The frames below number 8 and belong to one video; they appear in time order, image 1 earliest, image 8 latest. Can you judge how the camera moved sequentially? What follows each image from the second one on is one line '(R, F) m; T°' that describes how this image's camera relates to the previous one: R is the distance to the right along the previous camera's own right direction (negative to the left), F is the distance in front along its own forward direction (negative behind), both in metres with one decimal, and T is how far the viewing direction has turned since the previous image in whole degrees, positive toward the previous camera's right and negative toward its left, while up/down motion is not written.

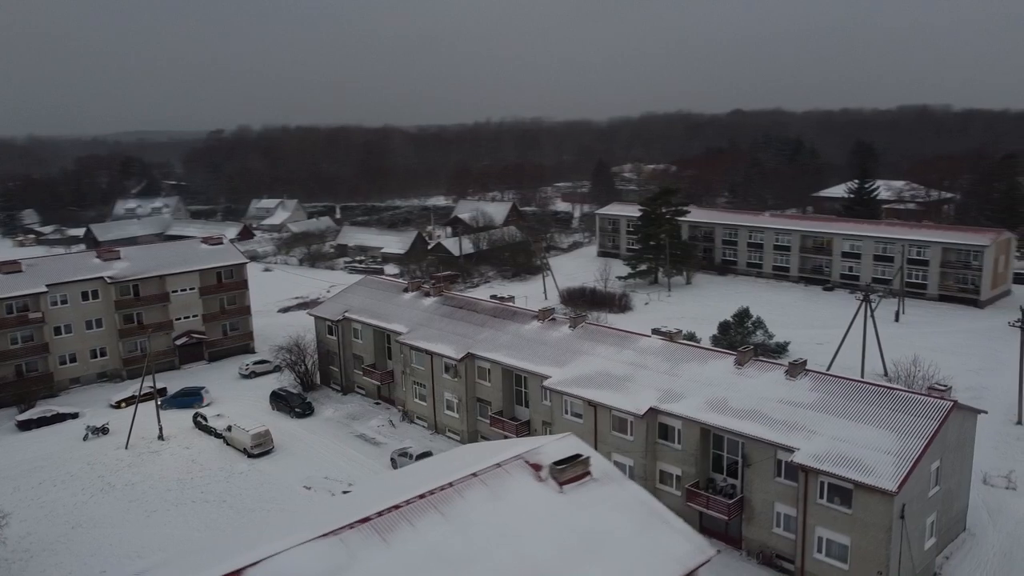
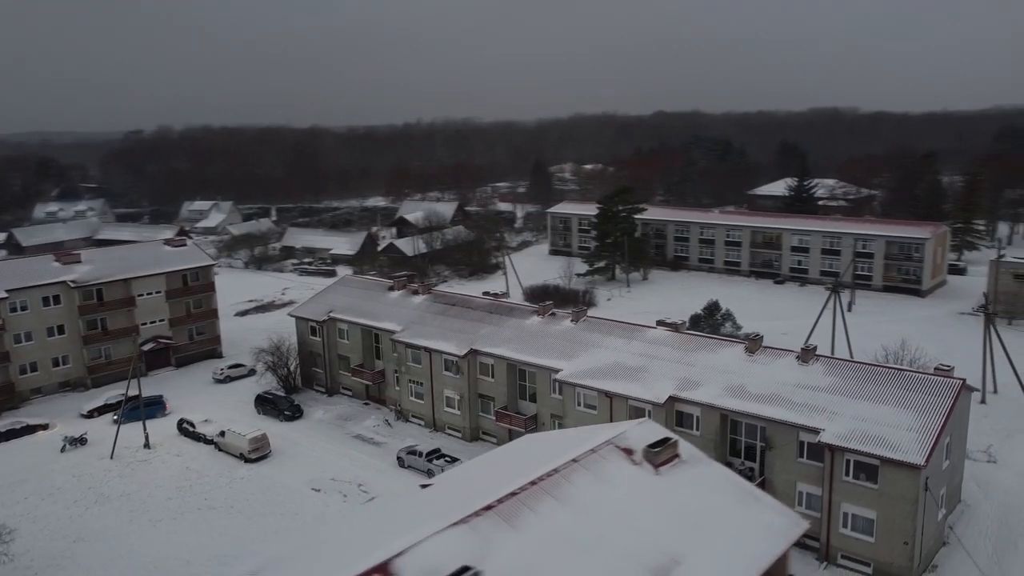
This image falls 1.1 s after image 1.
(-2.7, -0.1) m; +6°
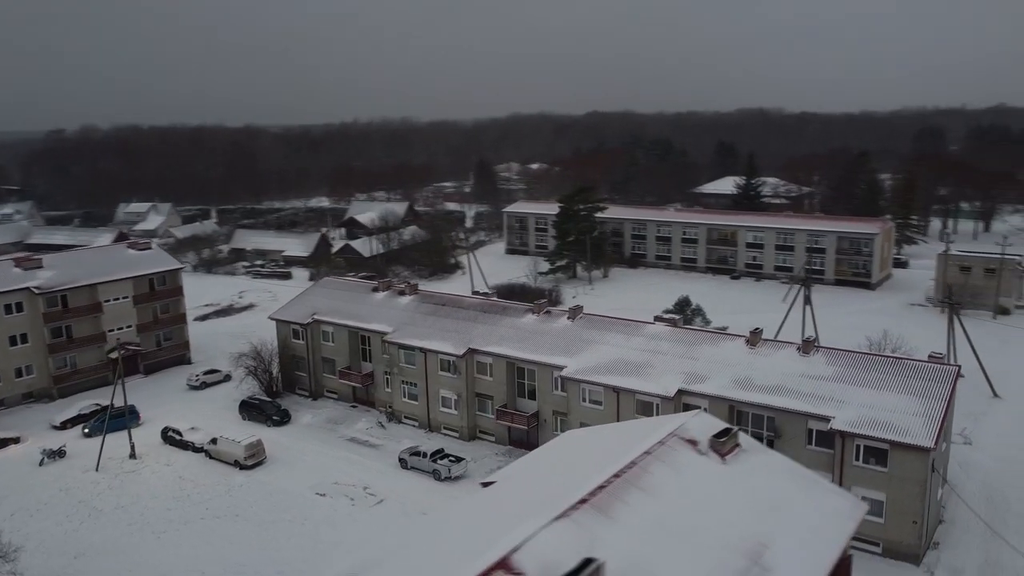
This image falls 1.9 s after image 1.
(-2.2, -0.1) m; +5°
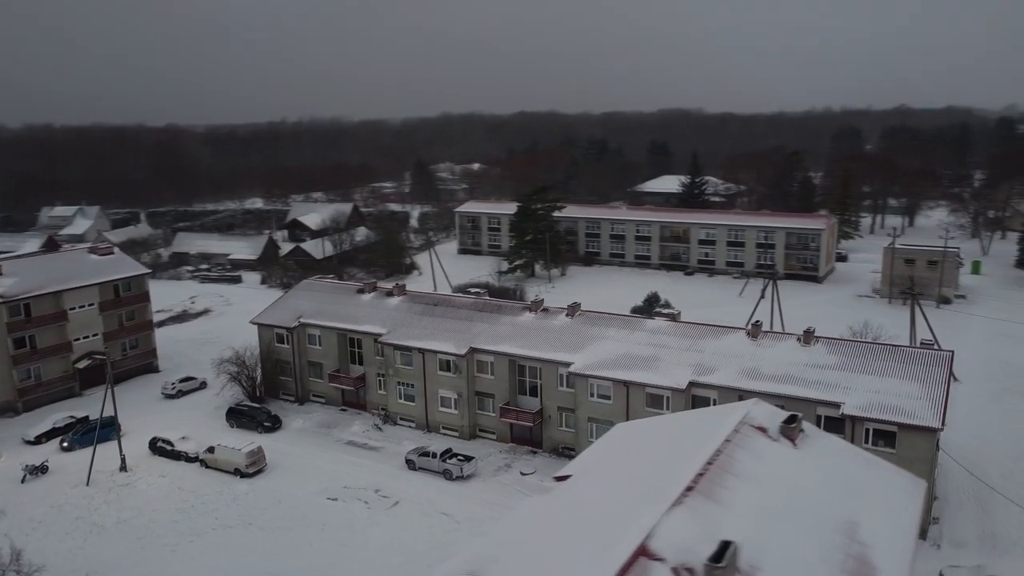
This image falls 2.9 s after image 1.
(-2.6, -0.1) m; +6°
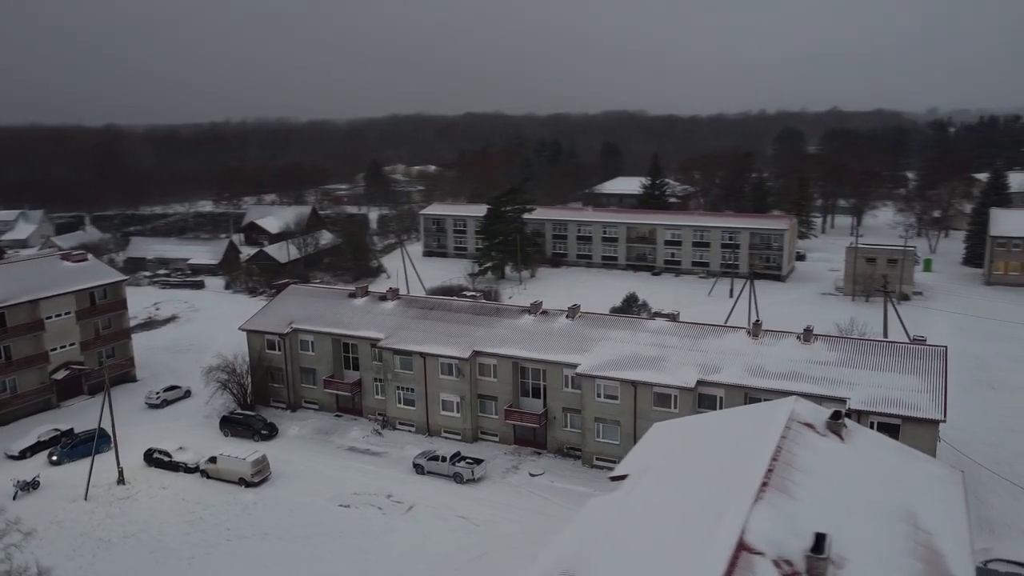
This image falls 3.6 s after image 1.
(-2.0, -0.2) m; +4°
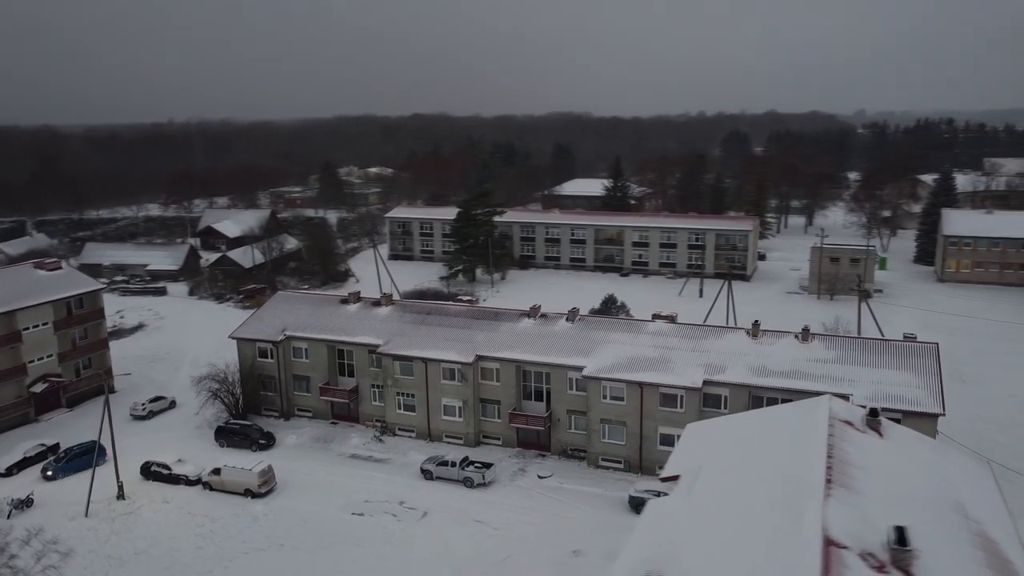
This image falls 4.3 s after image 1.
(-2.0, -0.1) m; +4°
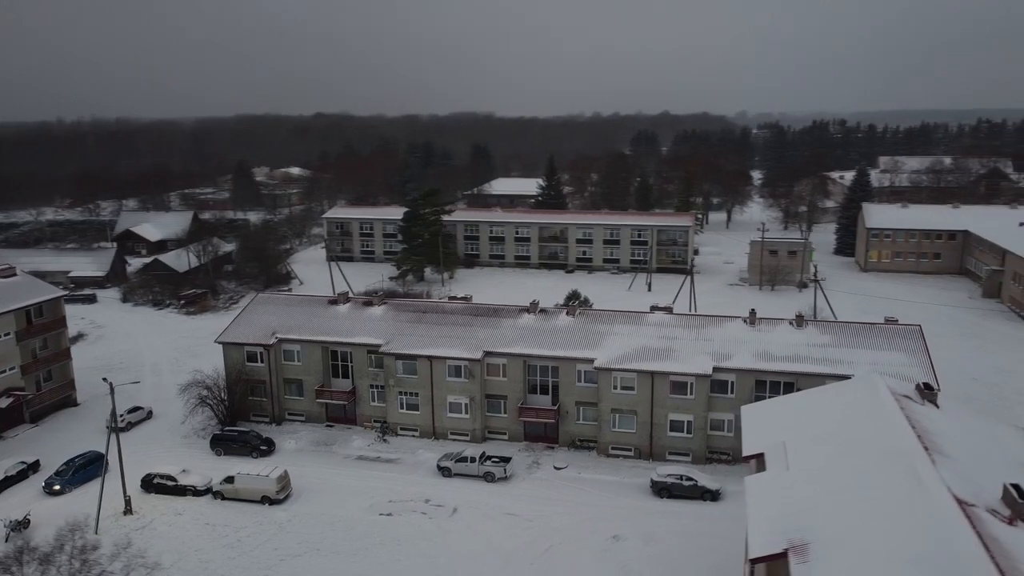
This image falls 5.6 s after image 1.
(-3.7, -0.1) m; +7°
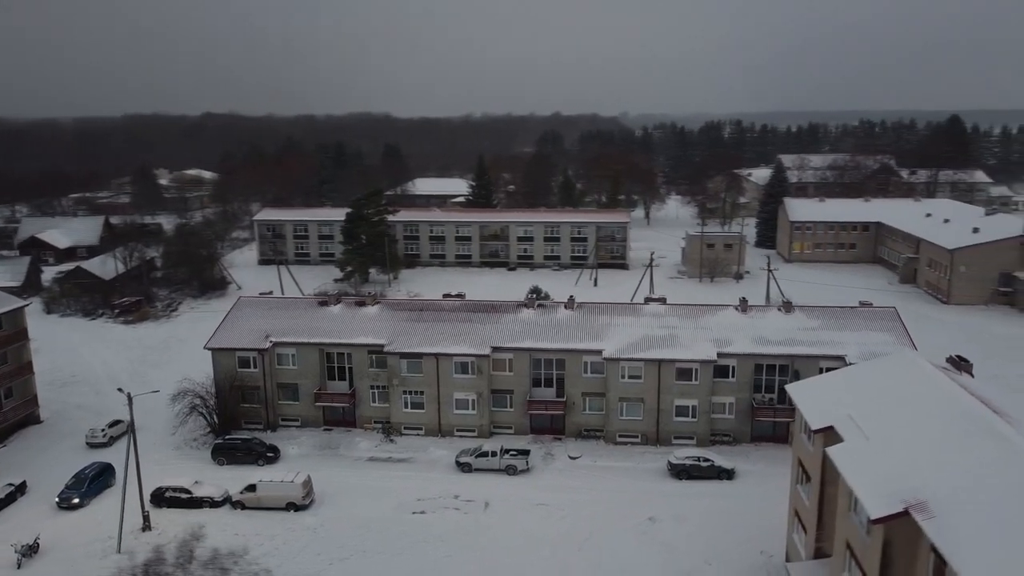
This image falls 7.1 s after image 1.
(-3.9, -0.1) m; +8°
